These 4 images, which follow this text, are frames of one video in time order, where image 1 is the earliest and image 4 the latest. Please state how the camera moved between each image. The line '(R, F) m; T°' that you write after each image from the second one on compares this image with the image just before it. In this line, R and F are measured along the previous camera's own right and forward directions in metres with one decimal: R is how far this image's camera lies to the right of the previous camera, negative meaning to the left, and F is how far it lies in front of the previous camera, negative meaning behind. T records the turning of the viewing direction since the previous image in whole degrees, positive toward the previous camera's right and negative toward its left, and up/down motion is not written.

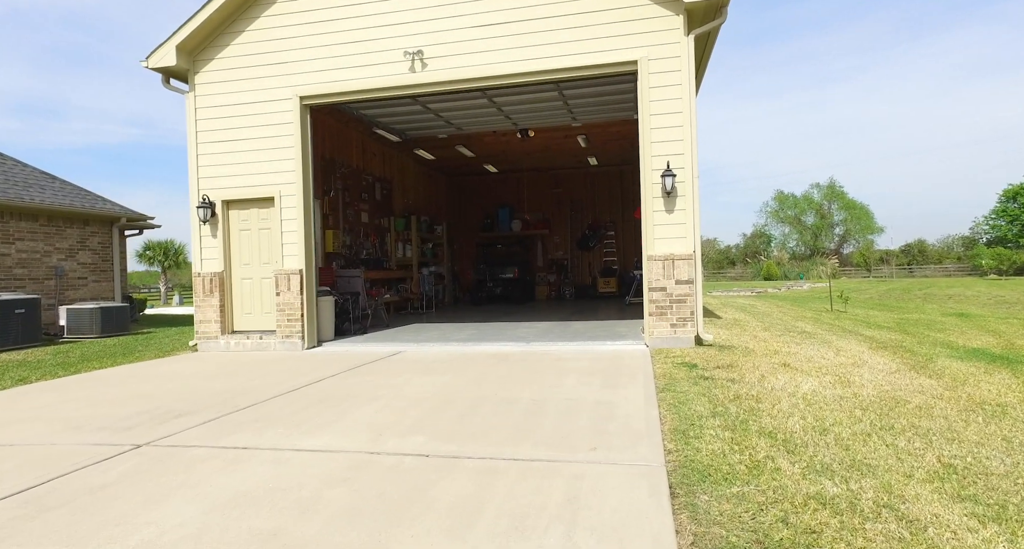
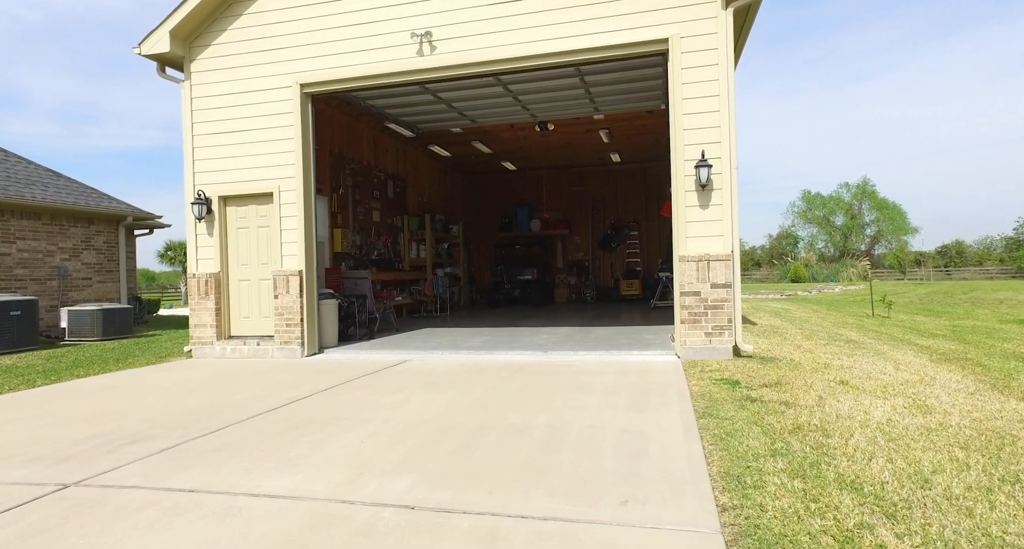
(0.0, +0.7) m; -2°
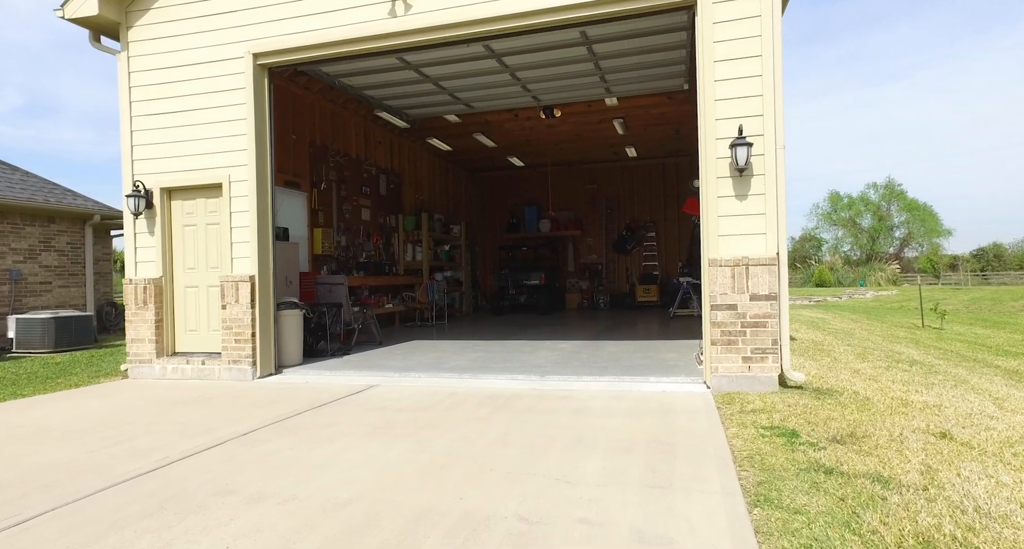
(+0.2, +1.2) m; -1°
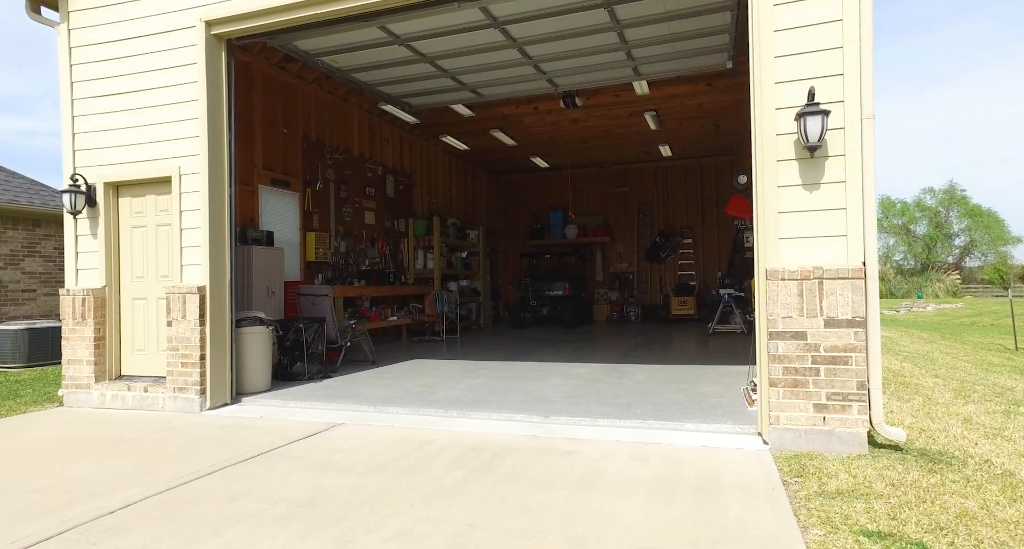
(+0.3, +1.2) m; -3°
